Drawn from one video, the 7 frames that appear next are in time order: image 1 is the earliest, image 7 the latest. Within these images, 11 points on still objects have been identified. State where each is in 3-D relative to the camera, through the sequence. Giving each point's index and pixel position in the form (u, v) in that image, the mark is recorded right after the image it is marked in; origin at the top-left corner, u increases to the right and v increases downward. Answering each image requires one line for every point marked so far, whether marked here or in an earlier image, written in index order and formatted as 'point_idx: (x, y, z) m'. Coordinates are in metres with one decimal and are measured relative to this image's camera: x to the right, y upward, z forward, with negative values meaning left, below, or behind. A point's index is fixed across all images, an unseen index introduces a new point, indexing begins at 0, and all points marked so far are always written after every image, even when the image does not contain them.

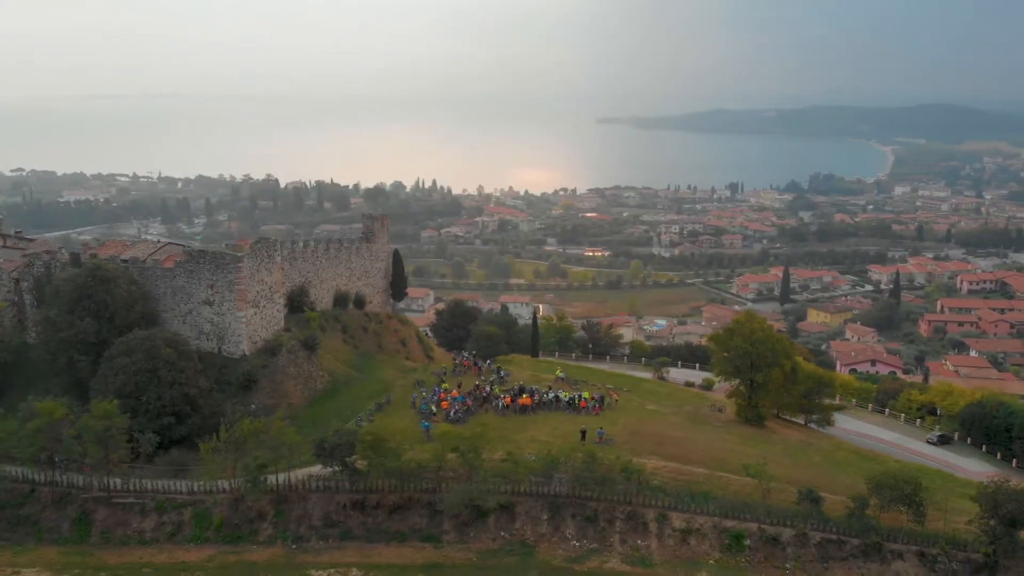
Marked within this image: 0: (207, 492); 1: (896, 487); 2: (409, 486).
0: (-8.0, -5.3, +19.1) m
1: (+9.8, -5.0, +18.2) m
2: (-2.7, -5.2, +19.2) m
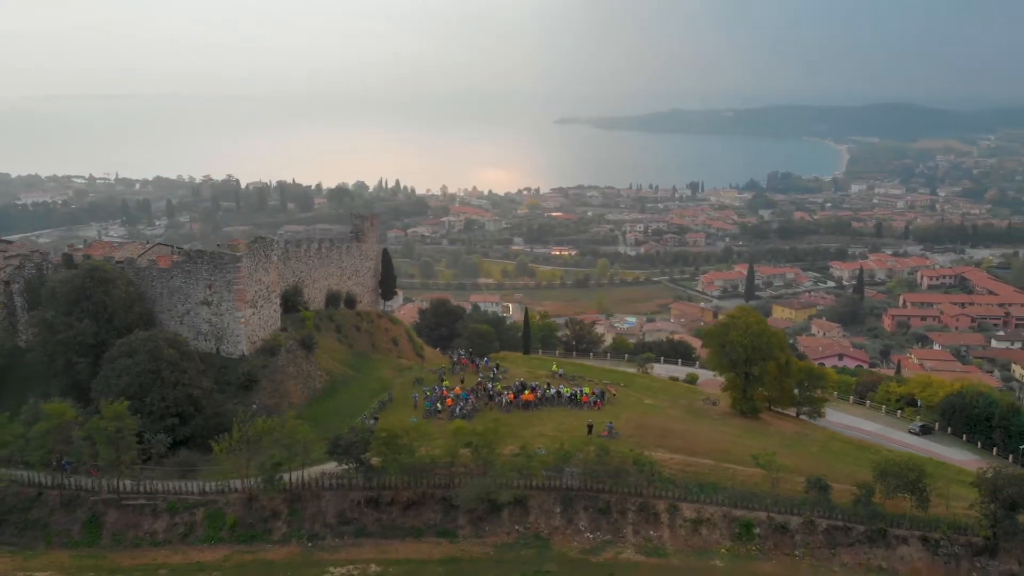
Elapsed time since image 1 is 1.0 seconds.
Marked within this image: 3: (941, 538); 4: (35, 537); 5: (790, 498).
0: (-7.6, -5.3, +19.0) m
1: (+10.1, -4.8, +18.8) m
2: (-2.3, -5.1, +19.3) m
3: (+10.9, -6.4, +18.5) m
4: (-11.9, -6.2, +18.2) m
5: (+7.4, -5.6, +19.3) m
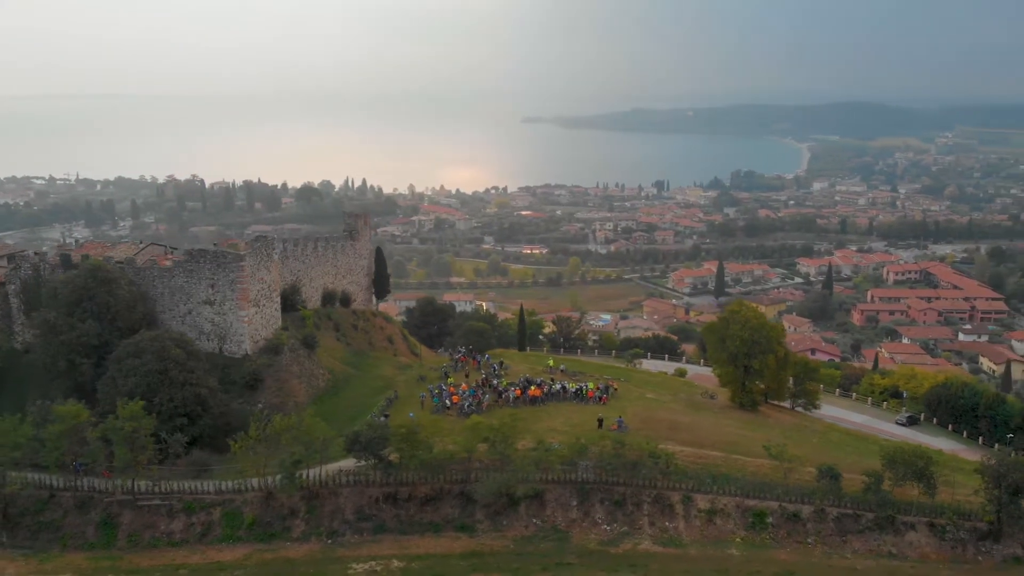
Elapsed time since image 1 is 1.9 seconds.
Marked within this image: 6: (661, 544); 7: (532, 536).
0: (-7.2, -5.3, +18.9) m
1: (+10.6, -4.6, +19.3) m
2: (-1.9, -5.0, +19.3) m
3: (+11.3, -6.2, +19.0) m
4: (-11.4, -6.2, +18.0) m
5: (+7.8, -5.4, +19.7) m
6: (+3.8, -6.4, +18.3) m
7: (+0.5, -6.3, +18.5) m
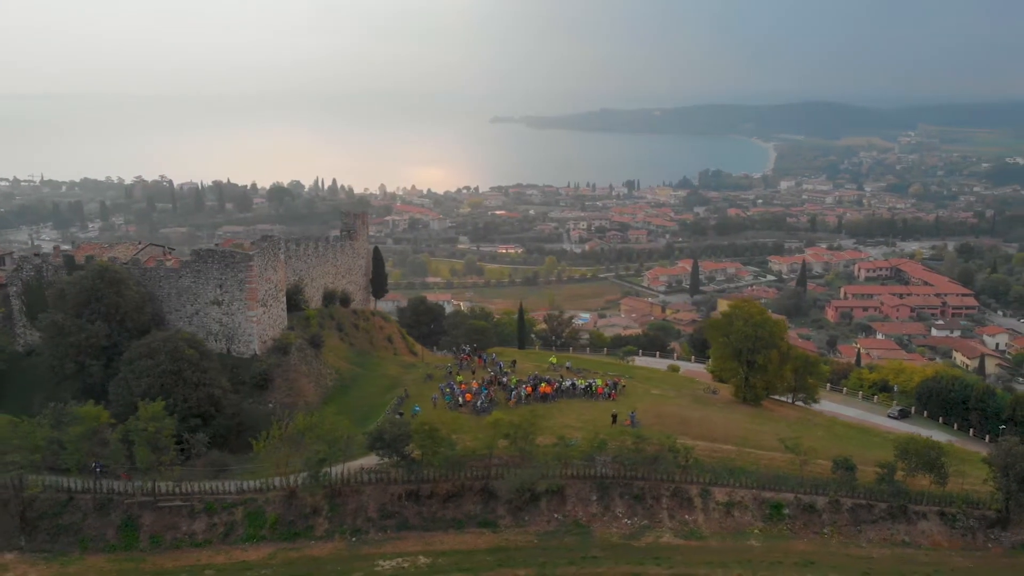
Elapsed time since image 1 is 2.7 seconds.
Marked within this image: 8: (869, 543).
0: (-6.6, -5.3, +18.9) m
1: (+11.1, -4.5, +19.8) m
2: (-1.4, -5.0, +19.5) m
3: (+11.9, -6.0, +19.5) m
4: (-10.8, -6.2, +17.8) m
5: (+8.4, -5.3, +20.1) m
6: (+4.4, -6.3, +18.6) m
7: (+1.1, -6.2, +18.6) m
8: (+9.3, -6.6, +18.8) m
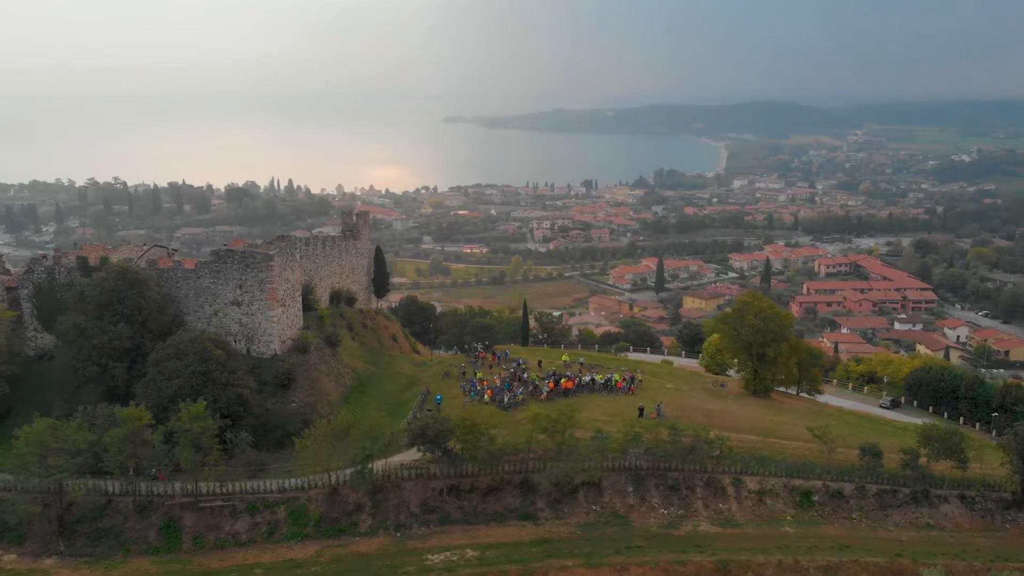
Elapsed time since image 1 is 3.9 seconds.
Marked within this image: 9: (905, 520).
0: (-5.5, -5.2, +18.9) m
1: (+12.1, -4.3, +20.5) m
2: (-0.3, -4.9, +19.7) m
3: (+12.9, -5.8, +20.3) m
4: (-9.7, -6.3, +17.7) m
5: (+9.4, -5.1, +20.7) m
6: (+5.4, -6.2, +19.1) m
7: (+2.2, -6.1, +19.0) m
8: (+10.3, -6.4, +19.5) m
9: (+10.6, -6.3, +19.7) m
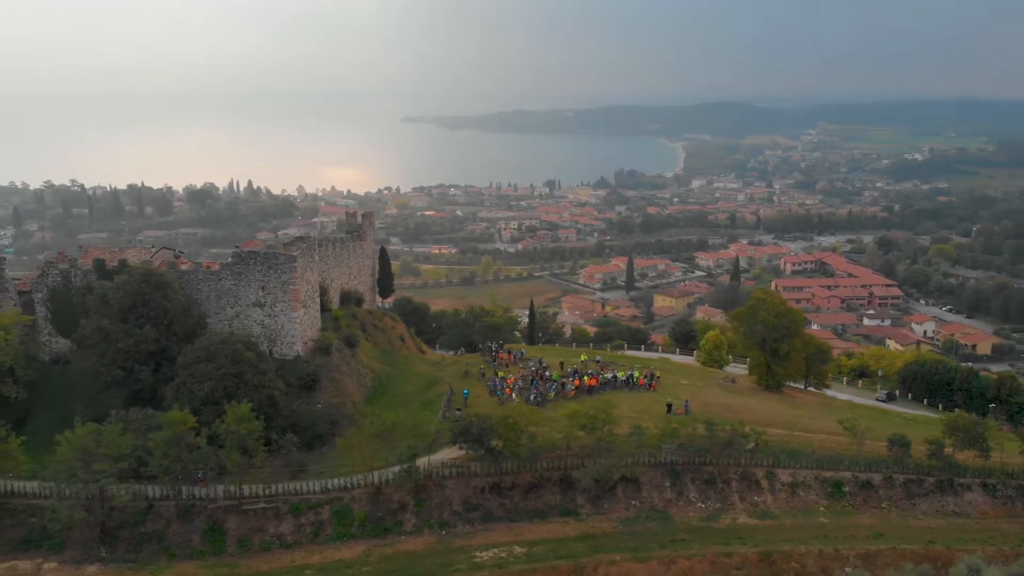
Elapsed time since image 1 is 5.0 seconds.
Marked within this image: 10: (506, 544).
0: (-4.4, -5.2, +18.9) m
1: (+13.1, -4.1, +21.1) m
2: (+0.7, -4.9, +19.9) m
3: (+14.0, -5.6, +20.9) m
4: (-8.6, -6.3, +17.6) m
5: (+10.4, -4.9, +21.2) m
6: (+6.5, -6.1, +19.5) m
7: (+3.3, -6.0, +19.3) m
8: (+11.4, -6.3, +20.1) m
9: (+11.7, -6.2, +20.3) m
10: (-0.1, -6.4, +18.1) m
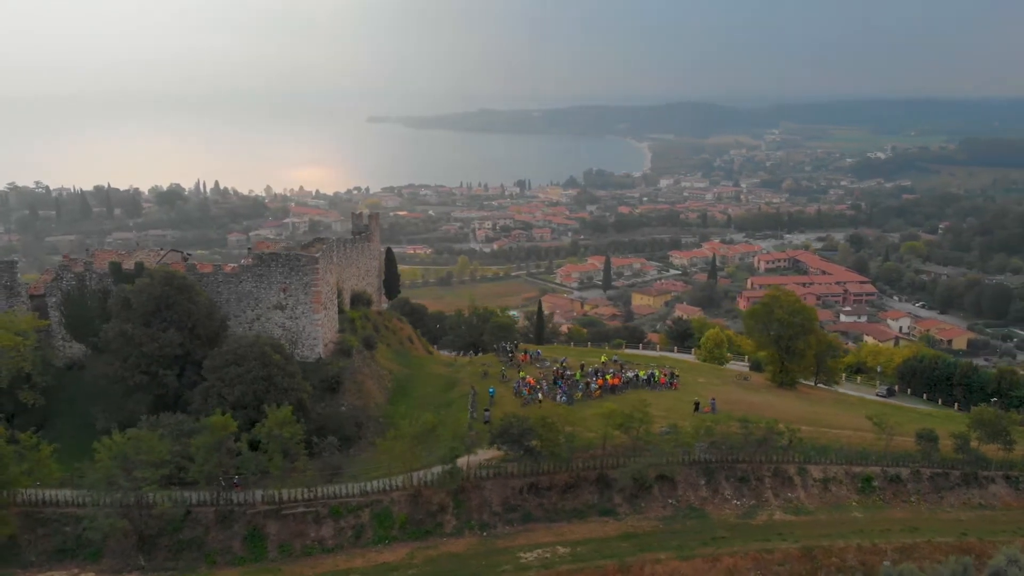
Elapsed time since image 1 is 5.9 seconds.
0: (-3.4, -5.3, +18.9) m
1: (+14.1, -4.0, +21.5) m
2: (+1.7, -4.9, +19.9) m
3: (+14.9, -5.5, +21.3) m
4: (-7.5, -6.4, +17.4) m
5: (+11.3, -4.9, +21.5) m
6: (+7.5, -6.1, +19.7) m
7: (+4.3, -6.0, +19.4) m
8: (+12.4, -6.2, +20.4) m
9: (+12.7, -6.1, +20.7) m
10: (+0.9, -6.4, +18.1) m
